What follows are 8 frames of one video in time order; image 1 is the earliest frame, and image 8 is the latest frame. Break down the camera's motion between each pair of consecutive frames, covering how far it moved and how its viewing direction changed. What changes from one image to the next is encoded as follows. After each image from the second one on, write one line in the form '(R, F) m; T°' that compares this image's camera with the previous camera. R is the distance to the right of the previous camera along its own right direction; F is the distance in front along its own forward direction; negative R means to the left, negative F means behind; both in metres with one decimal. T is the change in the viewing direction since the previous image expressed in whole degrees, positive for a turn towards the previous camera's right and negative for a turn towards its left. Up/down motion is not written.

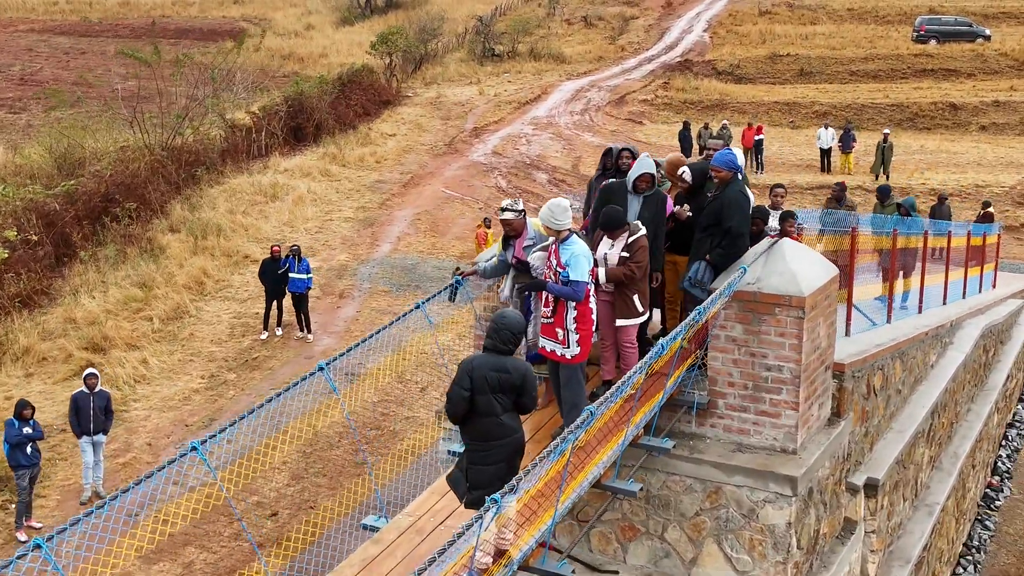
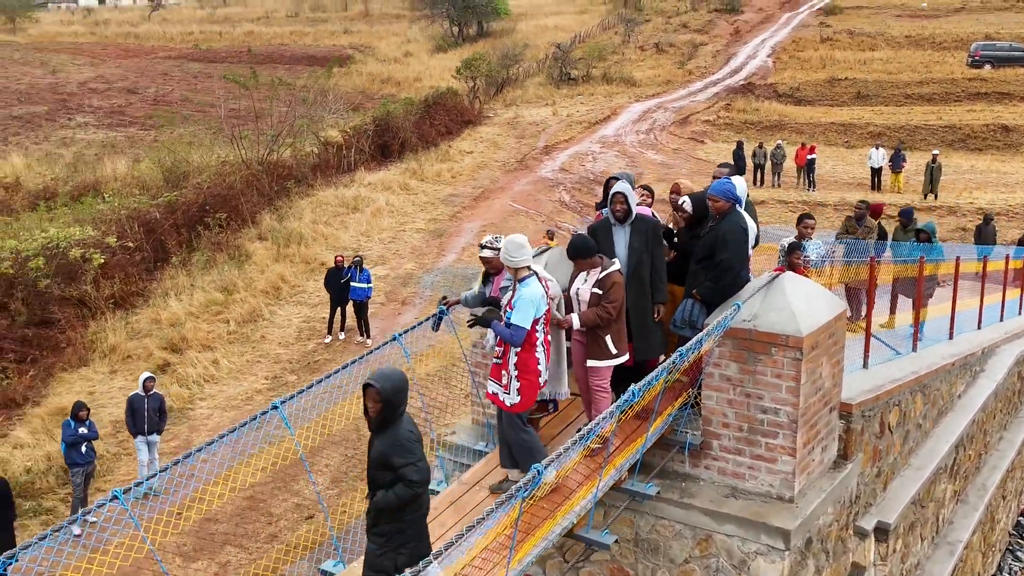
(+1.9, -0.1) m; -11°
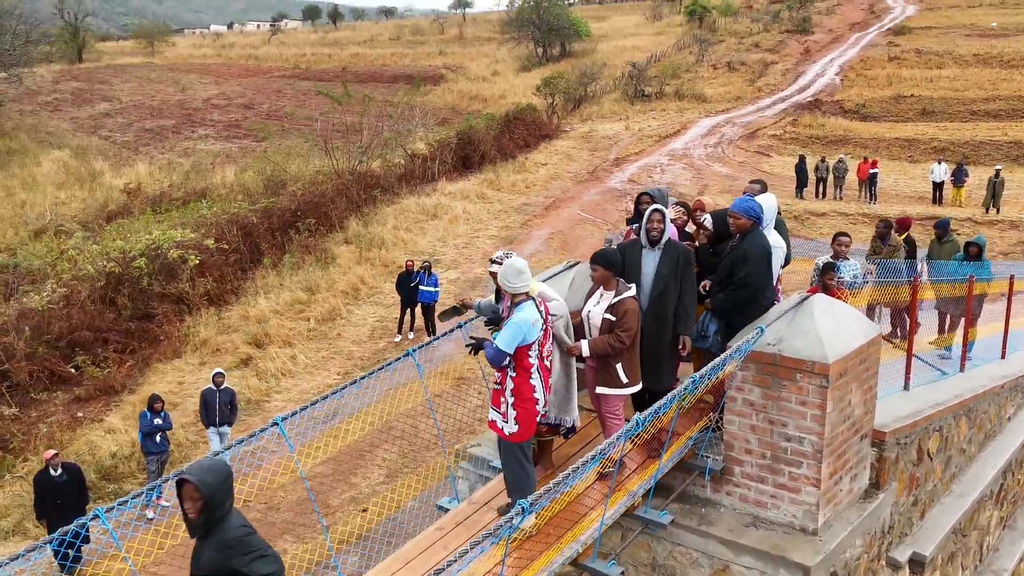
(+1.2, -0.7) m; -9°
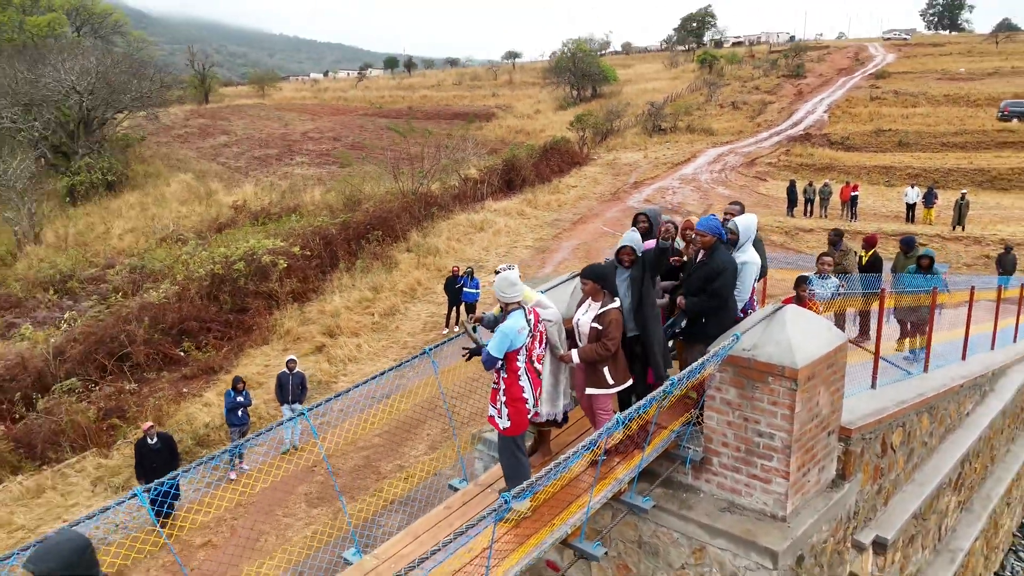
(+0.6, -3.5) m; -4°
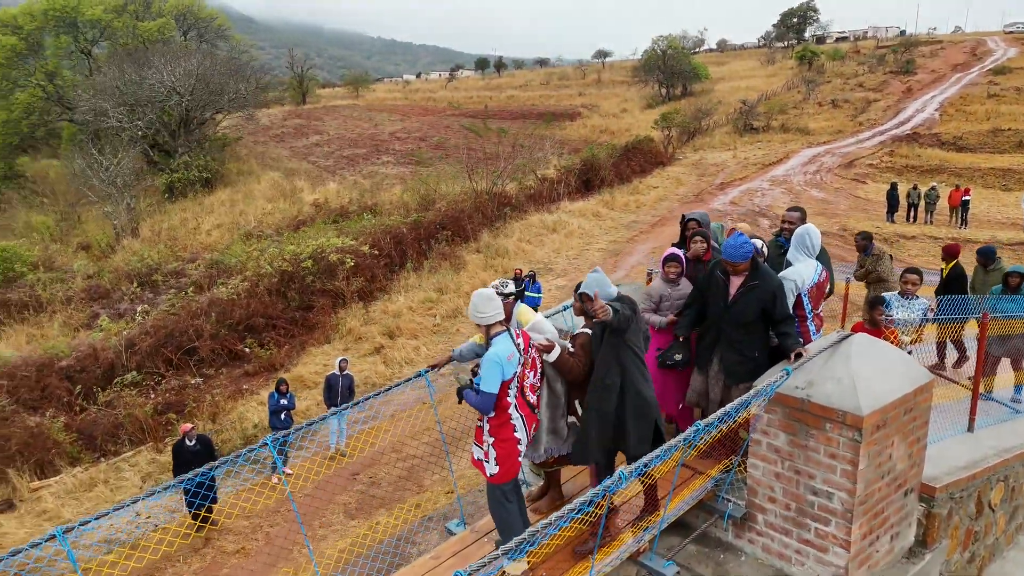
(+0.3, +0.5) m; -7°
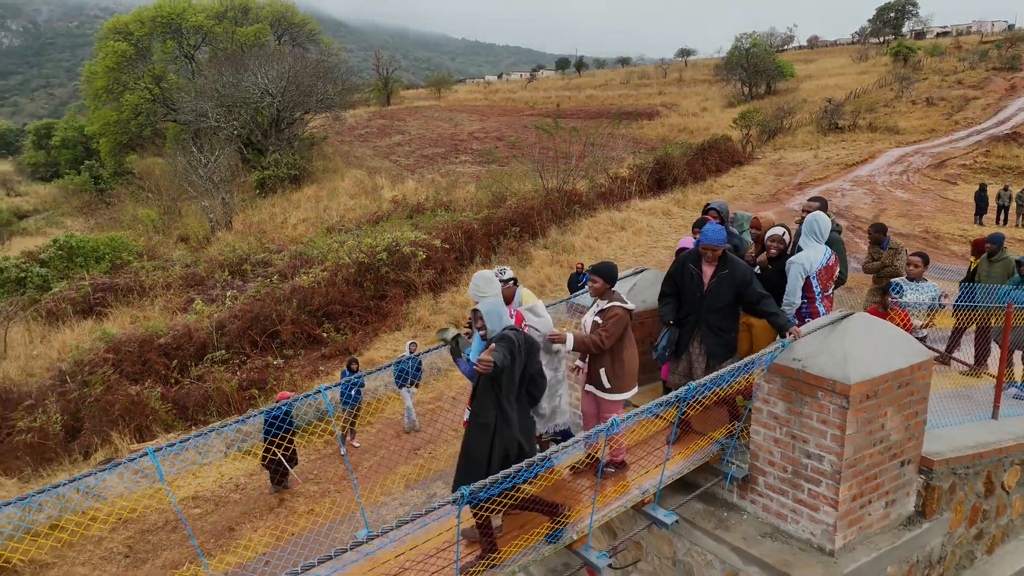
(+0.2, -0.3) m; -6°
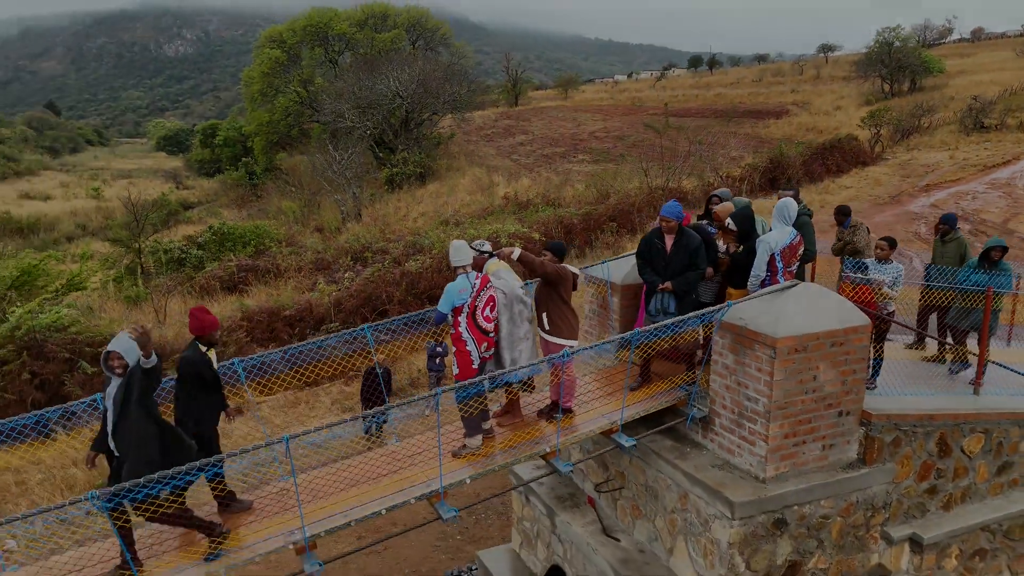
(+0.6, -0.7) m; -10°
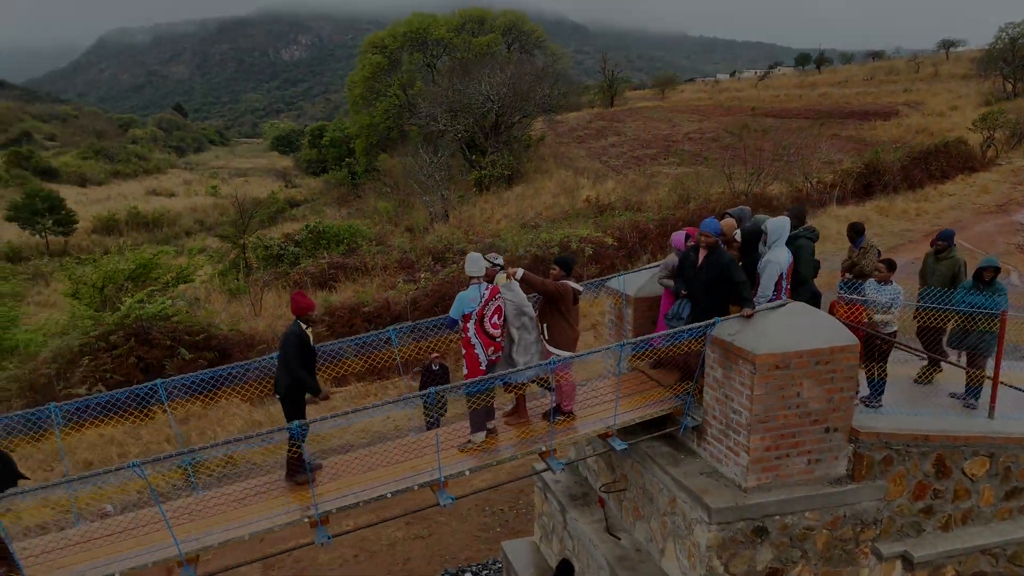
(+0.5, -0.3) m; -7°
